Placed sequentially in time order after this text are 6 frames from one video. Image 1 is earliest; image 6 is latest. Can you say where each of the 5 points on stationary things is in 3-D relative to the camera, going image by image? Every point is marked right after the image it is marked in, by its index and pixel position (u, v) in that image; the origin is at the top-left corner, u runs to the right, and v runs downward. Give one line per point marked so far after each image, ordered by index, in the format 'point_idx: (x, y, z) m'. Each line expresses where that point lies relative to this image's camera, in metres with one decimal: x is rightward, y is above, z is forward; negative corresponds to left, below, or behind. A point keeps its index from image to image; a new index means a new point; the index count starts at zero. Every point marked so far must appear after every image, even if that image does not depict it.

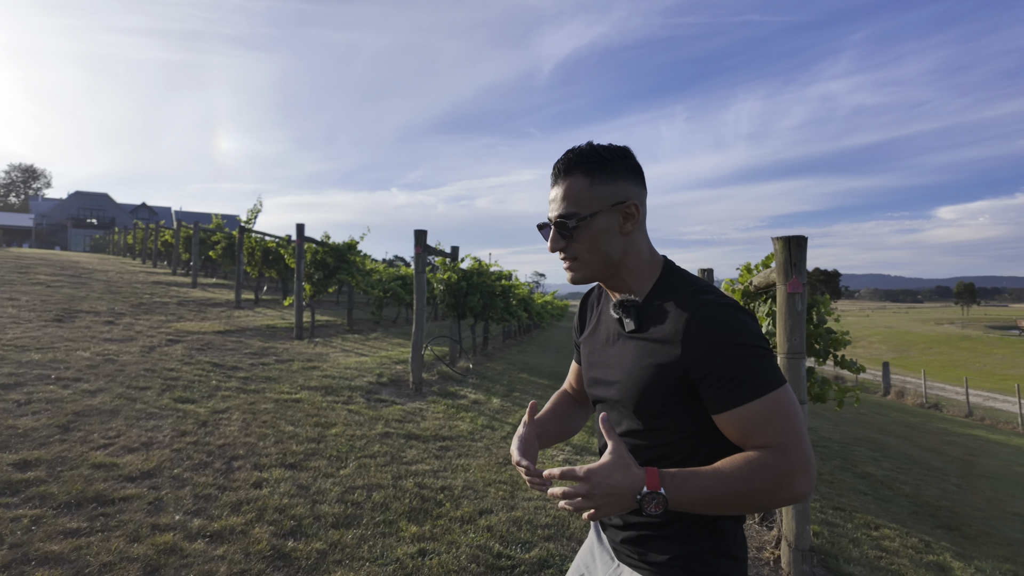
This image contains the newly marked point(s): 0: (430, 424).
0: (-0.9, -1.6, +6.9) m
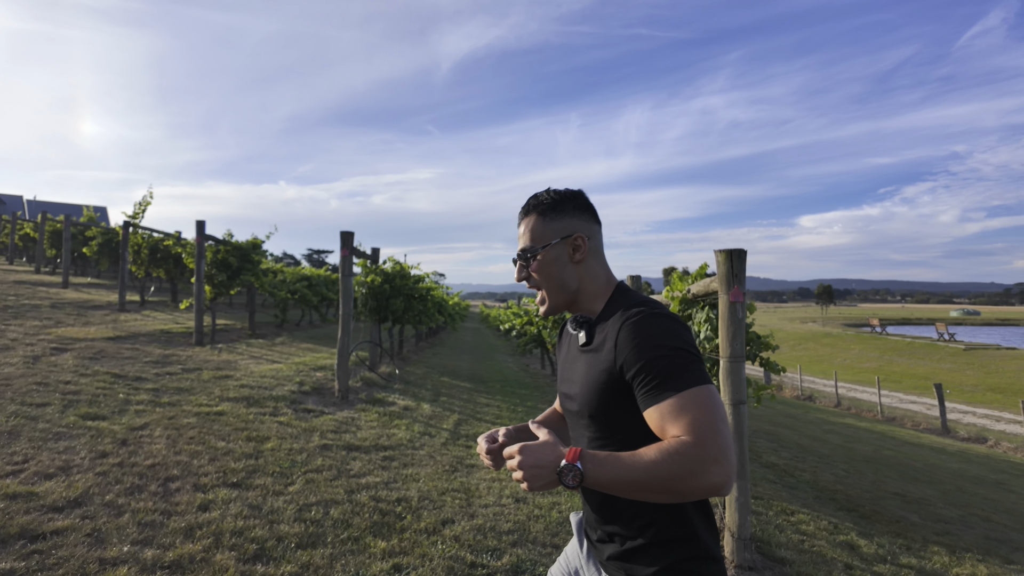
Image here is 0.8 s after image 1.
0: (-1.6, -1.6, +6.8) m
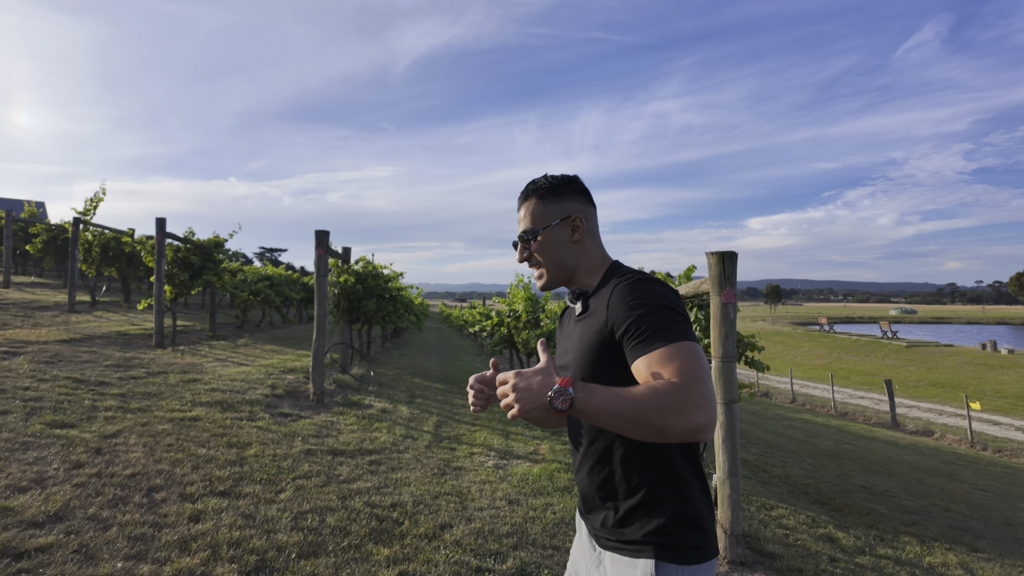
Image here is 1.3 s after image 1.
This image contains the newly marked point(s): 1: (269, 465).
0: (-1.8, -1.6, +6.6) m
1: (-2.1, -1.5, +5.2) m
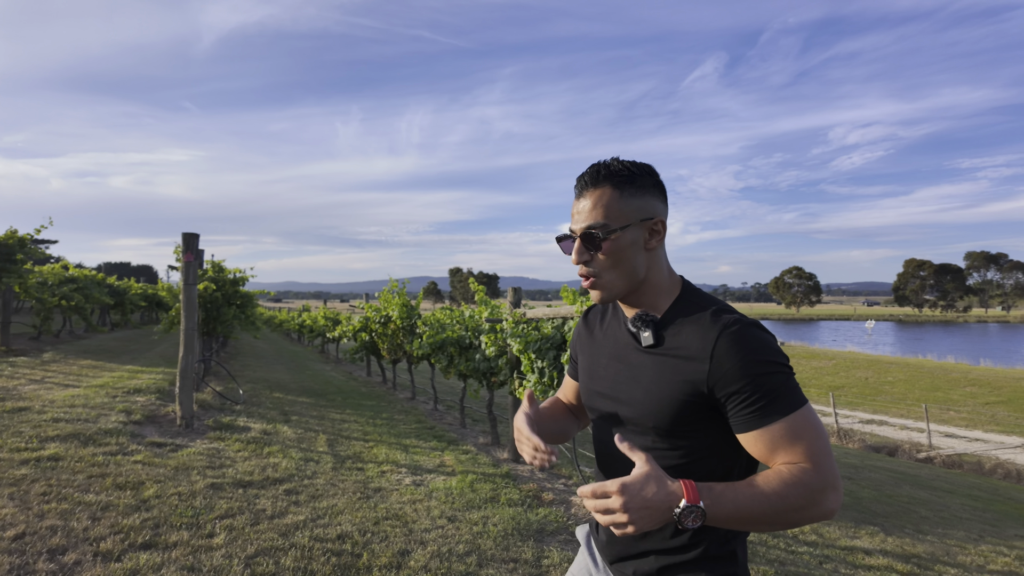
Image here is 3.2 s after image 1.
0: (-2.6, -1.8, +6.1) m
1: (-2.5, -1.7, +4.6) m
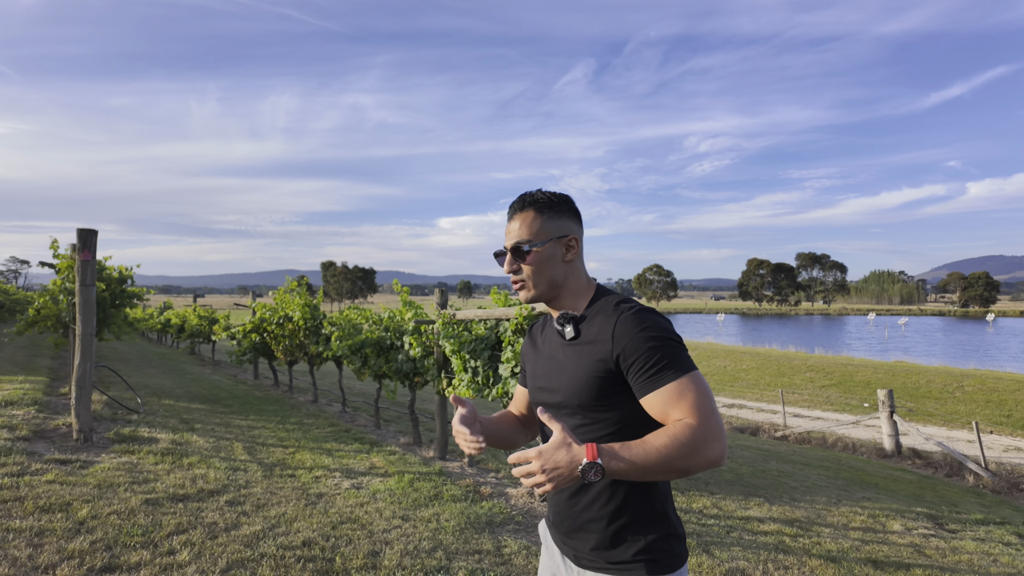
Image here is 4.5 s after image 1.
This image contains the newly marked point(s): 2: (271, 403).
0: (-3.2, -1.8, +5.7) m
1: (-2.8, -1.7, +4.3) m
2: (-4.8, -2.2, +12.0) m
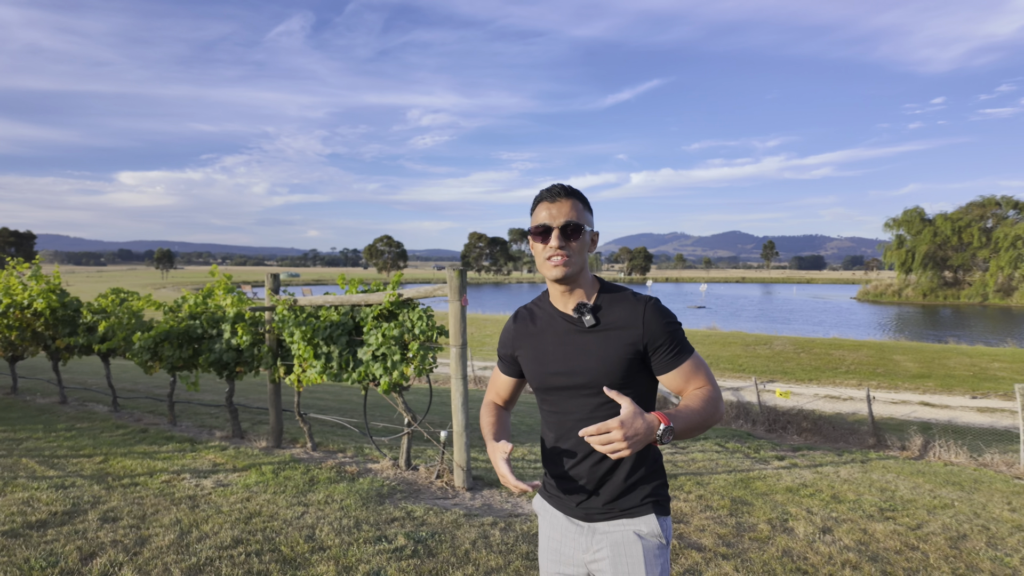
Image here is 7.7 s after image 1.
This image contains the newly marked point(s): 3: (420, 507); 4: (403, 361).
0: (-4.1, -1.8, +4.9) m
1: (-3.1, -1.7, +3.8) m
2: (-8.2, -1.9, +9.8) m
3: (-0.9, -2.0, +5.7) m
4: (-1.2, -0.8, +6.8) m
